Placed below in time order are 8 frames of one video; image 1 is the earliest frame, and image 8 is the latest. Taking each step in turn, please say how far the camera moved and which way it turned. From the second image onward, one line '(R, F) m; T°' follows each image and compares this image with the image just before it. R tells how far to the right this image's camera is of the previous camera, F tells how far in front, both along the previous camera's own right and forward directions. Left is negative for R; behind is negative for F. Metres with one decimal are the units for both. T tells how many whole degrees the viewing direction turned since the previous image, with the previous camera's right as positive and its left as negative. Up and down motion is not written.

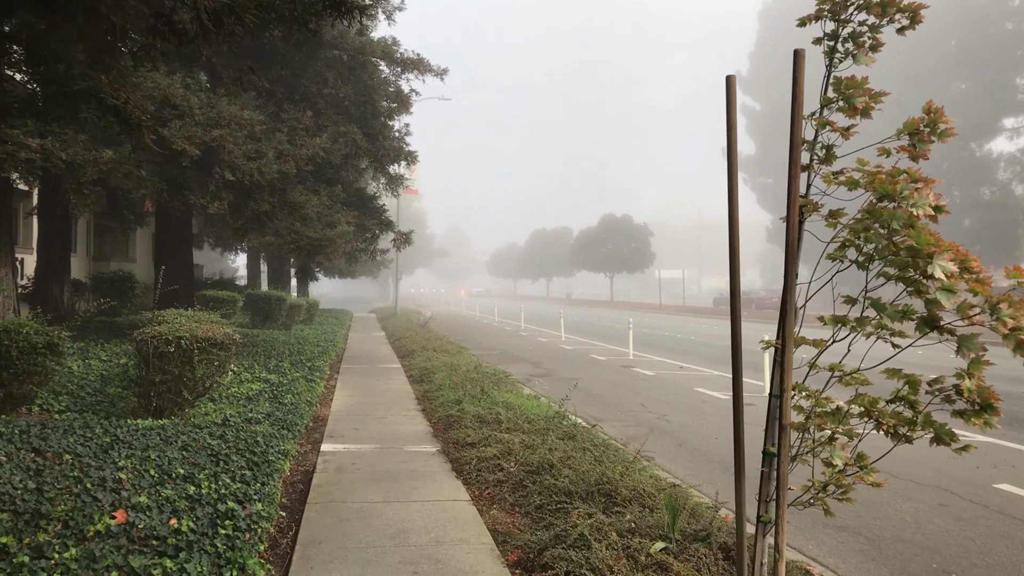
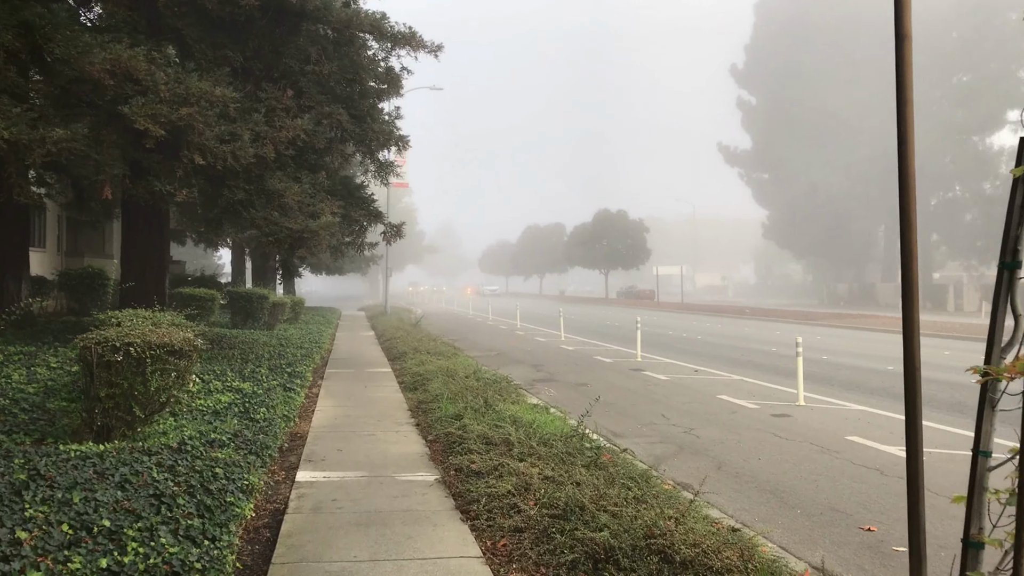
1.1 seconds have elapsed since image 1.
(-0.1, +1.1) m; +1°
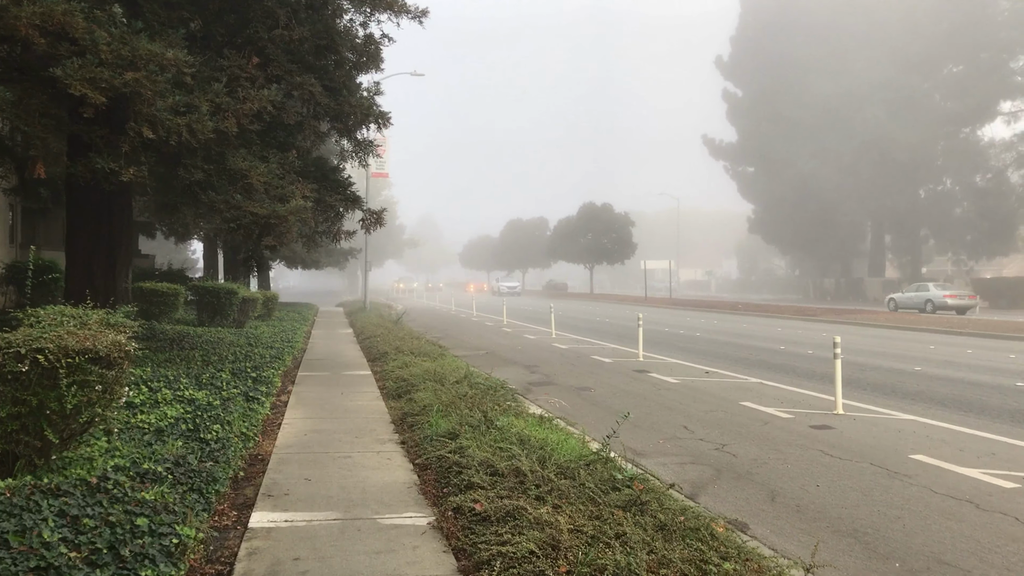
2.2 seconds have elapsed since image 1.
(-0.2, +1.2) m; +1°
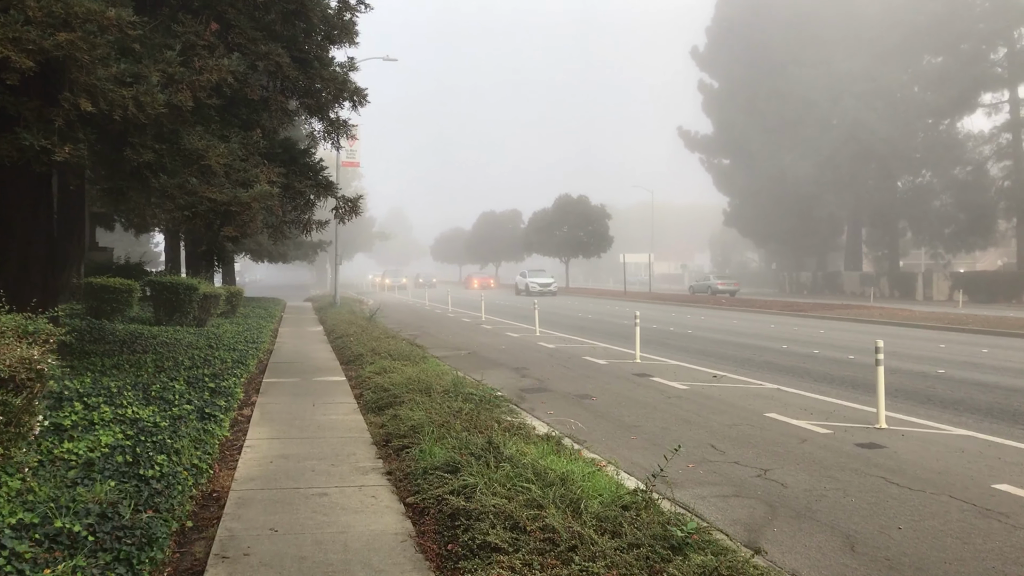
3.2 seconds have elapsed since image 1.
(-0.2, +1.1) m; +2°
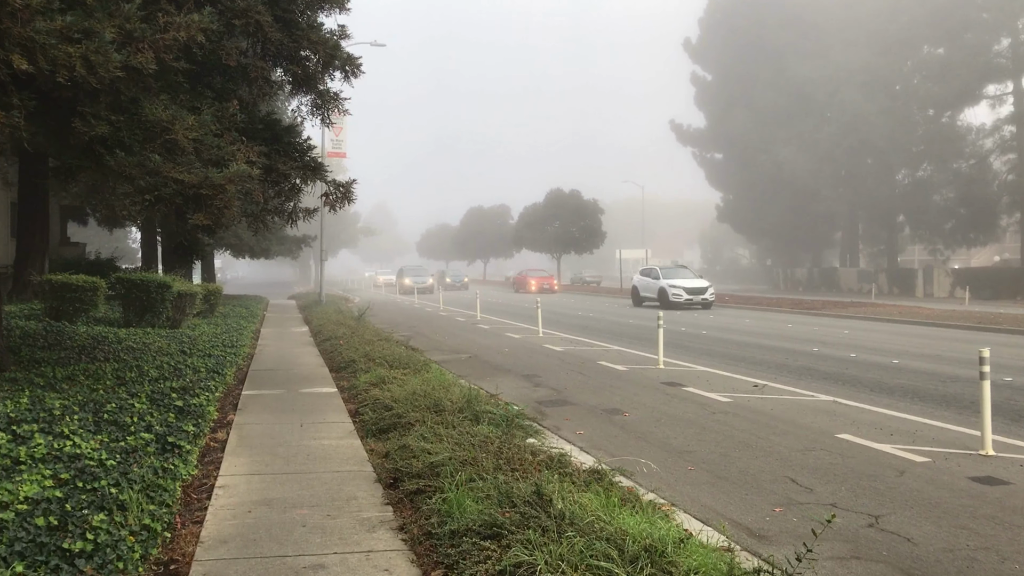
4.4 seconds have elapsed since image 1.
(-0.3, +1.3) m; +1°
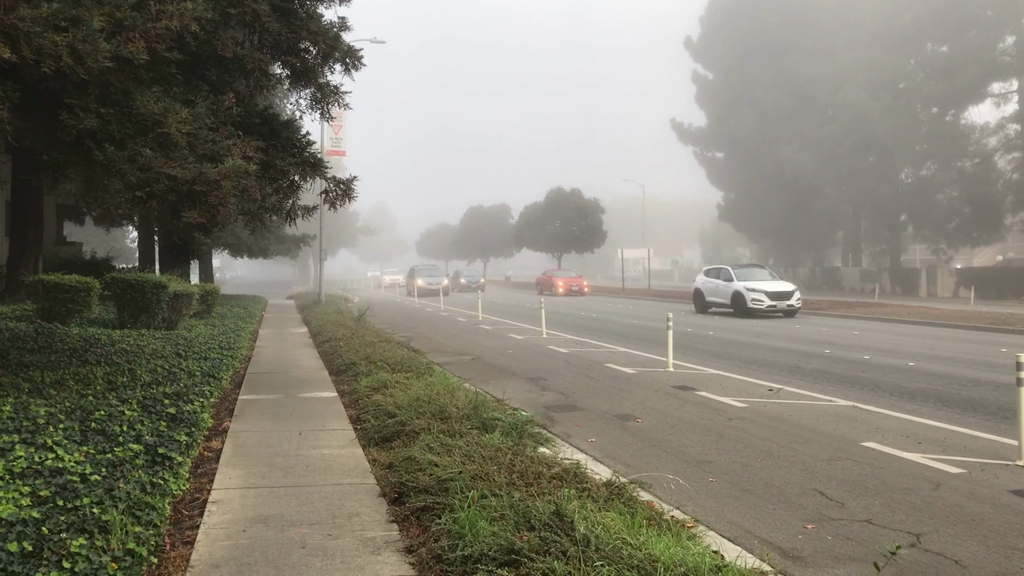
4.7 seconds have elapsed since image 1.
(-0.1, +0.3) m; 0°
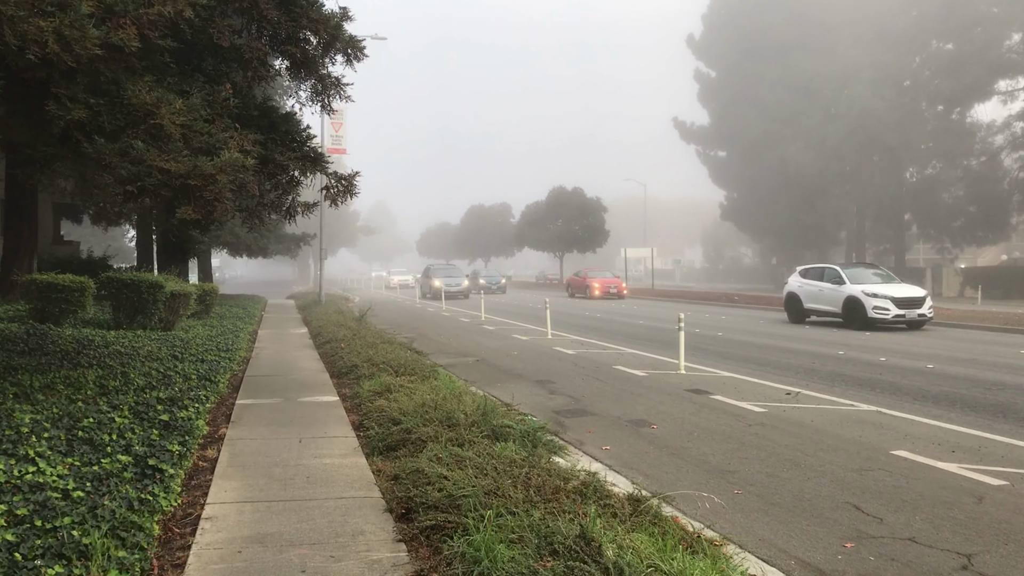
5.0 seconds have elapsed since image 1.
(-0.1, +0.3) m; 0°
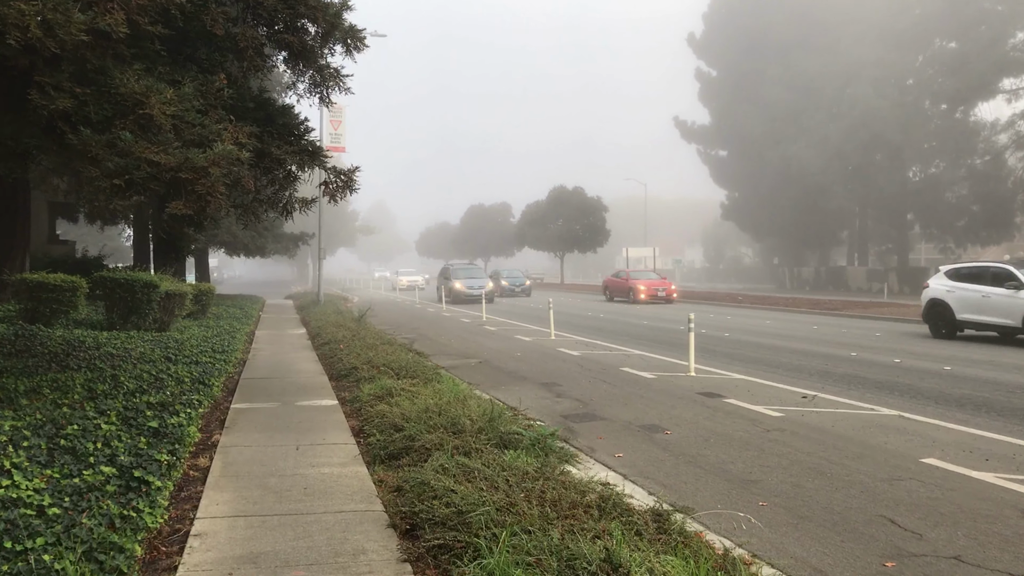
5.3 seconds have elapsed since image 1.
(-0.1, +0.3) m; 0°
